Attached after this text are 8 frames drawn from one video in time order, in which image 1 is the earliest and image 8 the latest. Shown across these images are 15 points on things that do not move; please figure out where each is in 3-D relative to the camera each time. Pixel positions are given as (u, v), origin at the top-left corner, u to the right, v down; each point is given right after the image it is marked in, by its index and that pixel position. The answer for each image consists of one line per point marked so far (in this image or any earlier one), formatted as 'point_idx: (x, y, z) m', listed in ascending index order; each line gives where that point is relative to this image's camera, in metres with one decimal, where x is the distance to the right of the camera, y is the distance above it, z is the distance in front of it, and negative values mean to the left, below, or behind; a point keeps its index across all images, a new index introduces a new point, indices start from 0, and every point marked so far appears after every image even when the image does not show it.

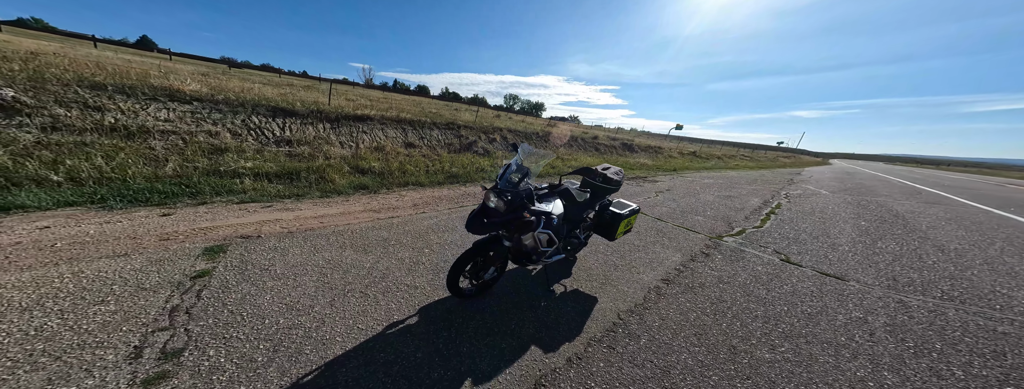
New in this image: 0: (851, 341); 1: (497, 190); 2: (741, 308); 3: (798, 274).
0: (+3.1, -1.3, +2.3) m
1: (-0.1, 0.0, +2.2) m
2: (+2.4, -1.1, +2.6) m
3: (+4.0, -1.1, +3.7) m
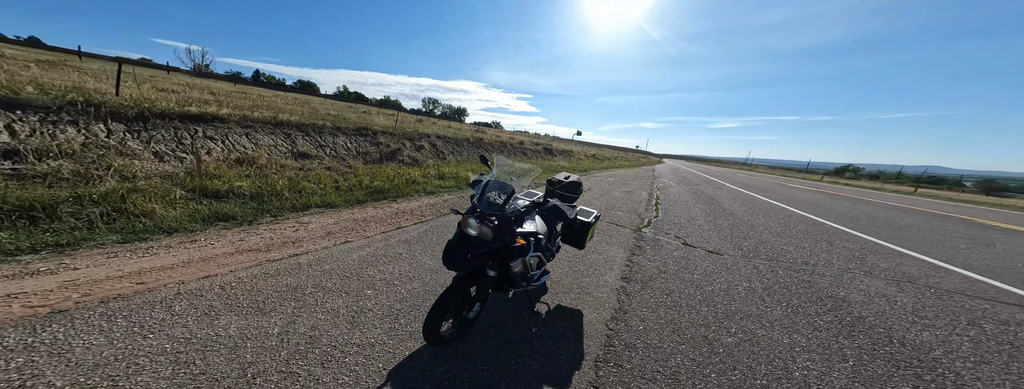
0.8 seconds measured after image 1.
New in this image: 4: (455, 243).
0: (+2.9, -1.2, +3.0) m
1: (-0.2, -0.1, +1.9) m
2: (+2.1, -1.2, +3.1) m
3: (+3.3, -1.0, +4.6) m
4: (-0.4, -0.3, +1.9) m
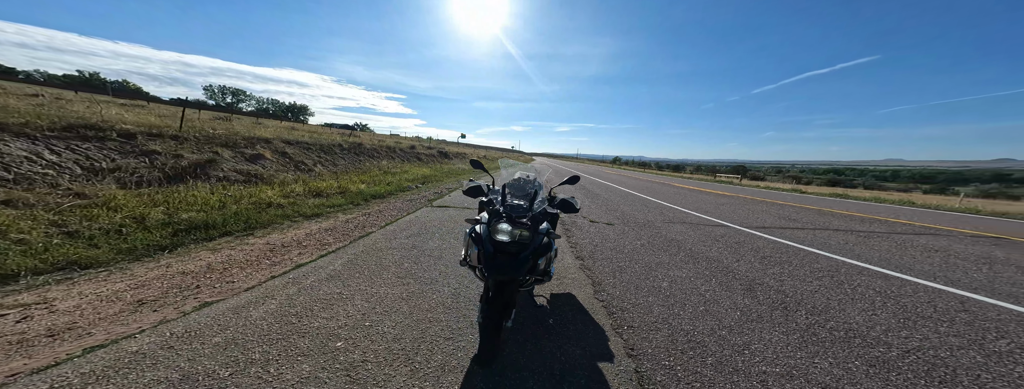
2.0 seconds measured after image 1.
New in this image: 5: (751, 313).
0: (+2.4, -1.0, +4.2) m
1: (0.0, -0.2, +1.8) m
2: (+1.6, -1.0, +3.9) m
3: (+2.1, -0.8, +5.9) m
4: (-0.2, -0.4, +1.8) m
5: (+2.3, -1.2, +2.6) m
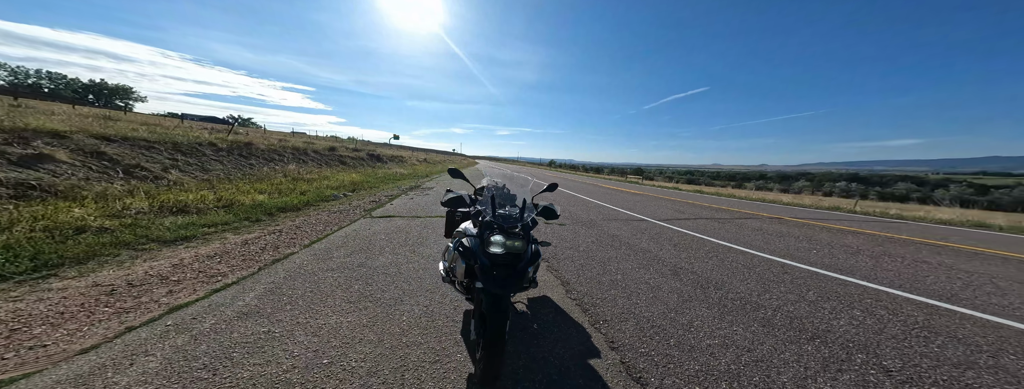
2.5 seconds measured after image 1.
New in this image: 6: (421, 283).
0: (+1.7, -1.0, +4.7) m
1: (-0.1, -0.2, +1.8) m
2: (+1.1, -1.0, +4.2) m
3: (+1.0, -0.8, +6.2) m
4: (-0.2, -0.5, +1.8) m
5: (+2.1, -1.2, +3.1) m
6: (-1.3, -1.1, +3.3) m
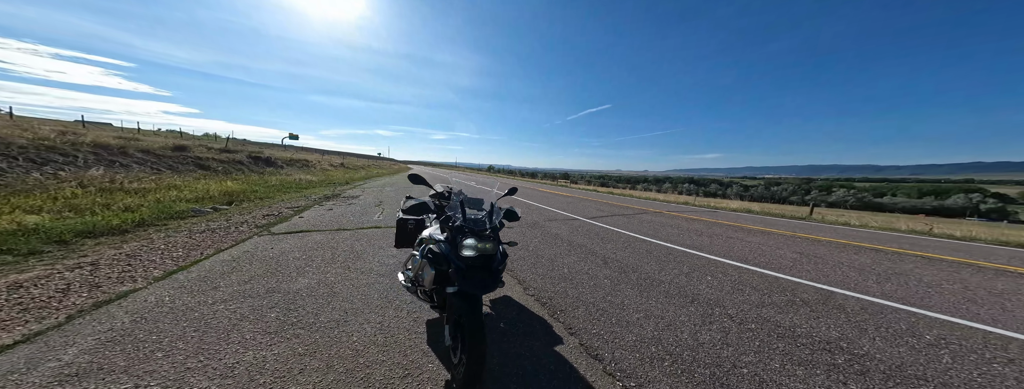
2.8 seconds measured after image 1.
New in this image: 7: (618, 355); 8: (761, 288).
0: (+0.8, -1.1, +5.1) m
1: (-0.3, -0.3, +1.9) m
2: (+0.3, -1.1, +4.5) m
3: (-0.3, -1.0, +6.4) m
4: (-0.4, -0.5, +1.8) m
5: (+1.5, -1.2, +3.7) m
6: (-1.8, -1.1, +3.0) m
7: (+0.9, -1.3, +2.1) m
8: (+3.5, -1.3, +3.5) m
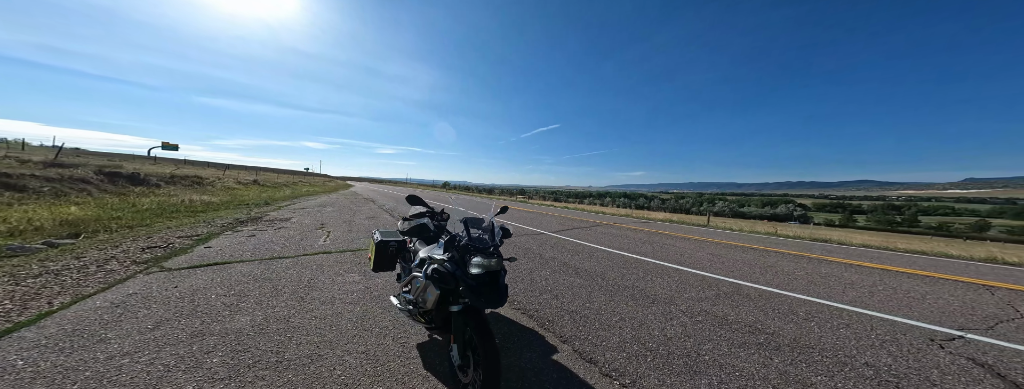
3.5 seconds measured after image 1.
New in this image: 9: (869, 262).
0: (+0.2, -1.4, +5.2) m
1: (-0.2, -0.4, +1.9) m
2: (-0.2, -1.4, +4.5) m
3: (-1.1, -1.4, +6.3) m
4: (-0.3, -0.6, +1.8) m
5: (+1.2, -1.4, +4.0) m
6: (-1.9, -1.4, +2.7) m
7: (+0.9, -1.4, +2.3) m
8: (+3.2, -1.5, +4.2) m
9: (+8.3, -1.6, +6.0) m
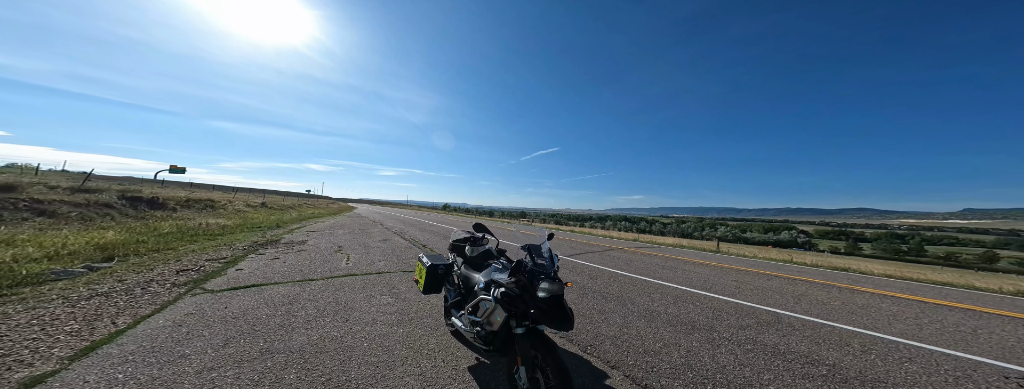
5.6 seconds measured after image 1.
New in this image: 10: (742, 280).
0: (+0.7, -1.9, +5.2) m
1: (+0.3, -0.6, +2.1) m
2: (+0.3, -1.8, +4.6) m
3: (-0.6, -2.0, +6.3) m
4: (+0.2, -0.8, +1.9) m
5: (+1.7, -1.8, +4.0) m
6: (-1.4, -1.6, +2.7) m
7: (+1.4, -1.7, +2.3) m
8: (+3.6, -1.9, +4.2) m
9: (+8.8, -2.3, +6.0) m
10: (+5.7, -2.1, +6.3) m
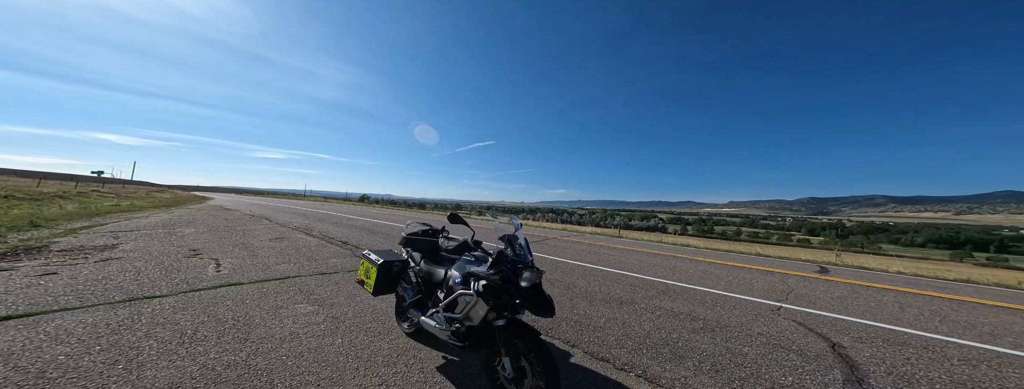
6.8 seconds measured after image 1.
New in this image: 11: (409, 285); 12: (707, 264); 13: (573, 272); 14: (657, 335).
0: (-0.3, -1.7, +5.3) m
1: (+0.1, -0.5, +2.0) m
2: (-0.5, -1.7, +4.5) m
3: (-1.9, -1.7, +6.0) m
4: (0.0, -0.7, +1.9) m
5: (+0.9, -1.7, +4.3) m
6: (-1.7, -1.5, +2.2) m
7: (+1.1, -1.6, +2.6) m
8: (+2.7, -1.8, +5.1) m
9: (+7.2, -2.2, +8.2) m
10: (+4.1, -2.0, +7.7) m
11: (-1.1, -0.9, +2.6) m
12: (+6.1, -2.1, +7.7) m
13: (+1.6, -1.8, +5.9) m
14: (+1.7, -1.6, +3.0) m
